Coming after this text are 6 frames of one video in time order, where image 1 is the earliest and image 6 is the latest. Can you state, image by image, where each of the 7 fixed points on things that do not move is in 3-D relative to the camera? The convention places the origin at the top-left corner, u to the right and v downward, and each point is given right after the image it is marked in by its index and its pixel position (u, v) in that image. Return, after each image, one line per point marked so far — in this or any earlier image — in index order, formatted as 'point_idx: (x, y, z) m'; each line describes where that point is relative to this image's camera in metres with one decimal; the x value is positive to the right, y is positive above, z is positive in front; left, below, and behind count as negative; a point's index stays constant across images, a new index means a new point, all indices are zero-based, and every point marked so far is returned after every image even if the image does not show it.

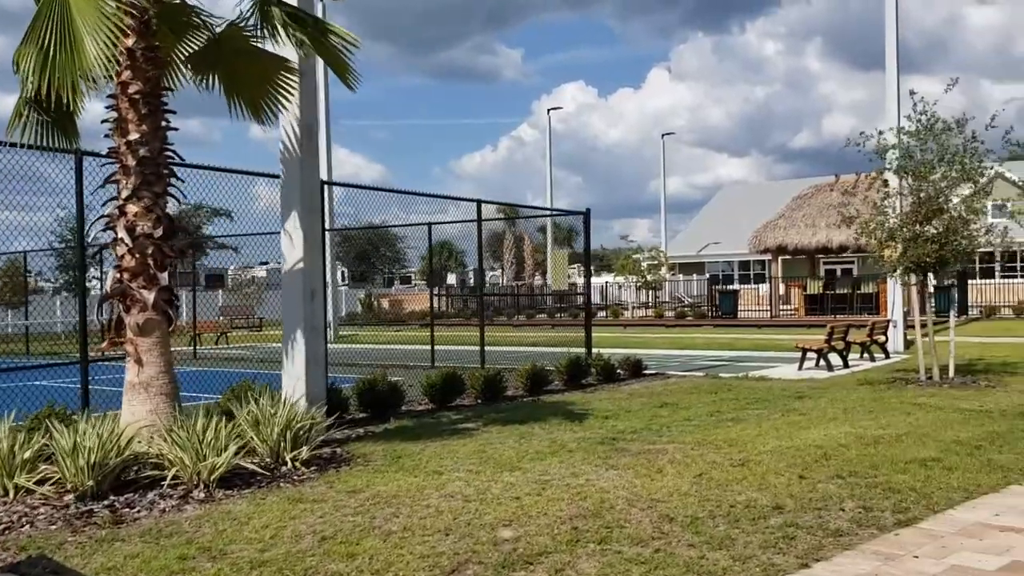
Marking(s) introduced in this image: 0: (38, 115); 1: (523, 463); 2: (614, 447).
0: (-3.9, +1.4, +8.4) m
1: (+0.1, -1.4, +7.8) m
2: (+0.9, -1.4, +8.8) m
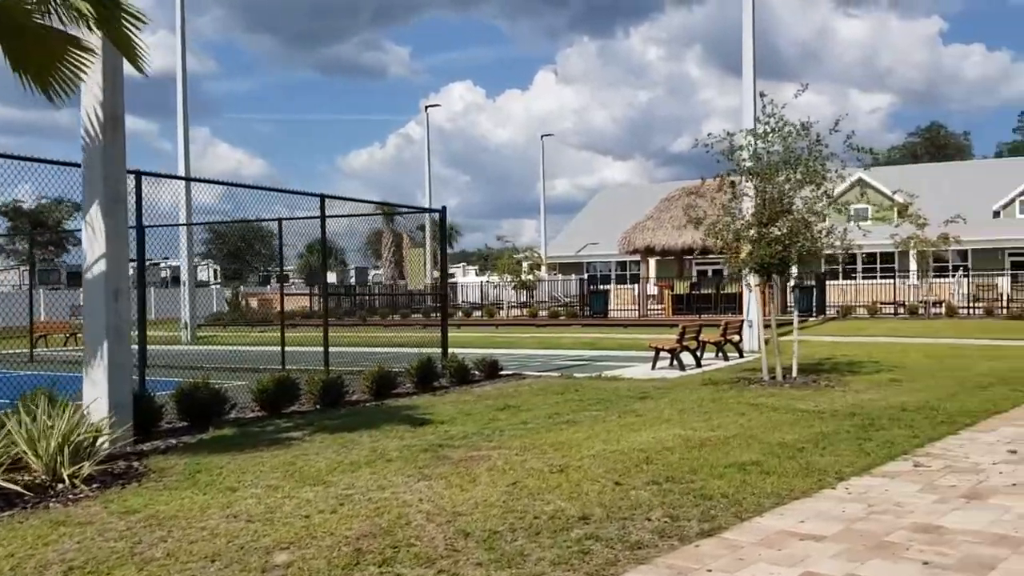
0: (-5.4, +1.4, +7.4) m
1: (-1.3, -1.4, +7.3) m
2: (-0.6, -1.4, +8.4) m
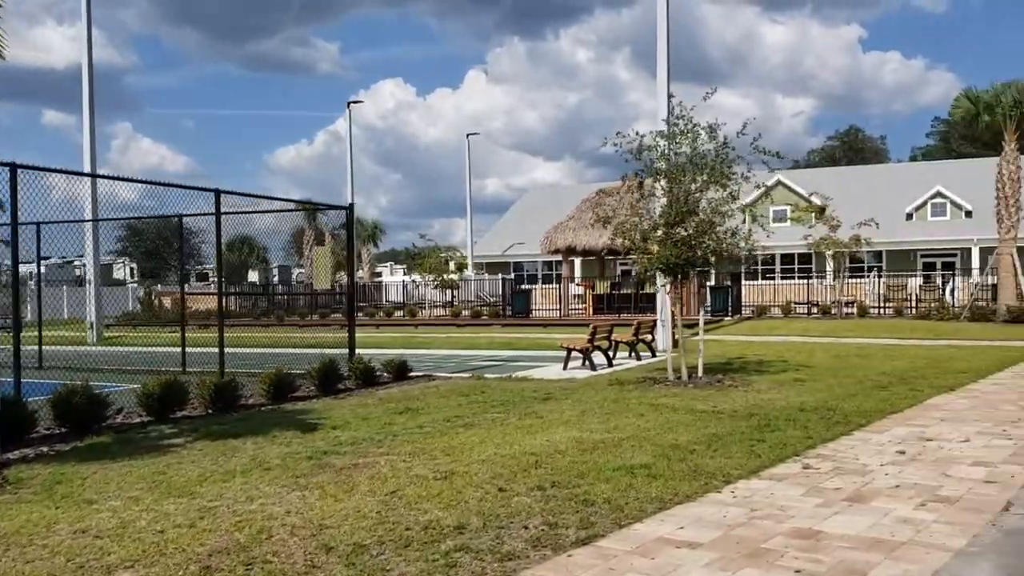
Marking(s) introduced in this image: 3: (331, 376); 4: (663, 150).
0: (-6.2, +1.4, +6.8) m
1: (-2.1, -1.4, +7.0) m
2: (-1.5, -1.4, +8.1) m
3: (-2.5, -1.2, +14.2) m
4: (+2.2, +2.0, +14.9) m
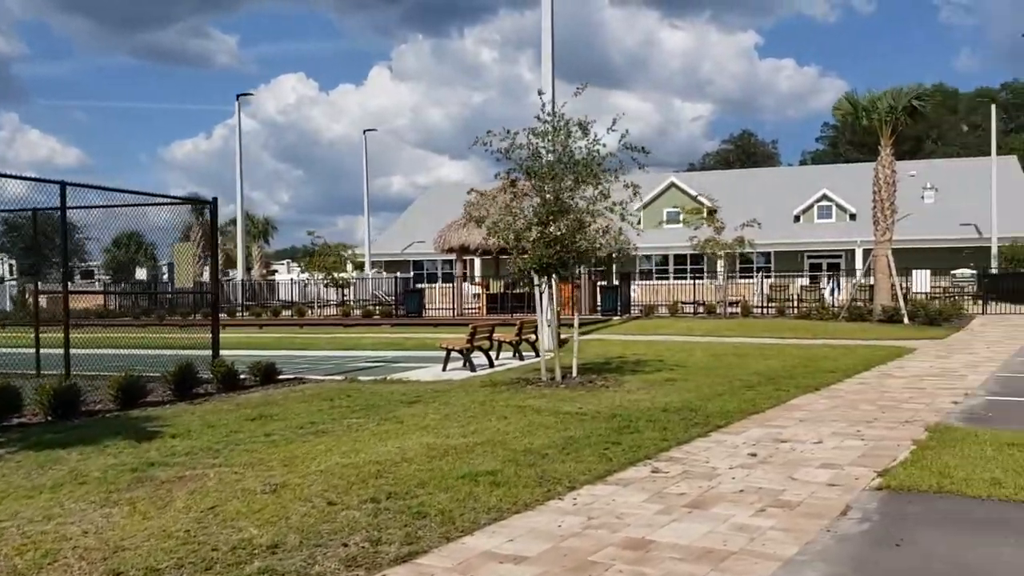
0: (-7.2, +1.5, +5.8) m
1: (-3.2, -1.3, +6.4) m
2: (-2.7, -1.4, +7.5) m
3: (-4.3, -1.2, +13.5) m
4: (+0.4, +2.0, +14.7) m
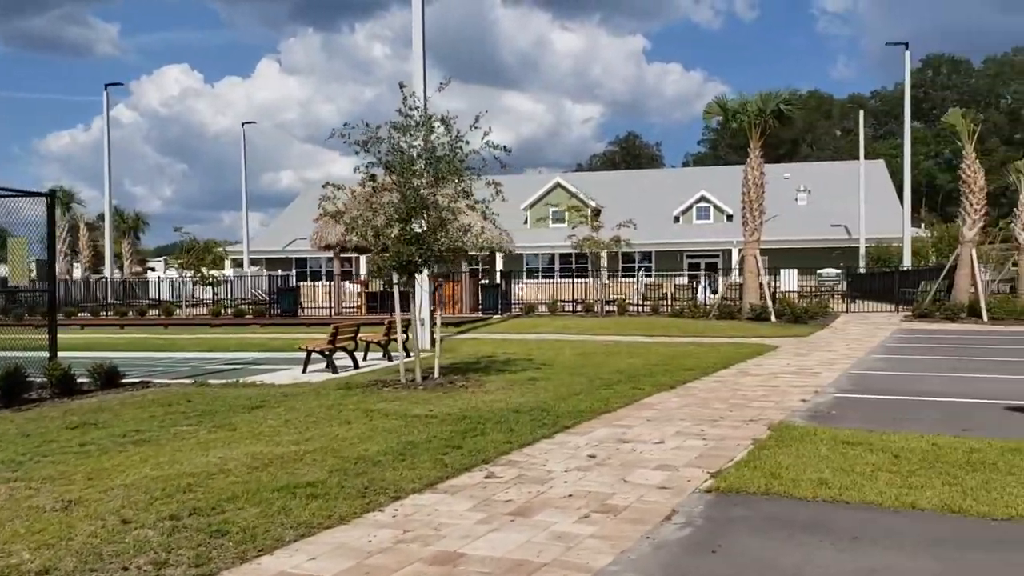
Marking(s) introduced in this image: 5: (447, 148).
0: (-8.2, +1.5, +4.6) m
1: (-4.3, -1.3, +5.7) m
2: (-3.9, -1.4, +6.8) m
3: (-6.2, -1.2, +12.6) m
4: (-1.7, +2.1, +14.3) m
5: (-0.9, +2.0, +14.3) m
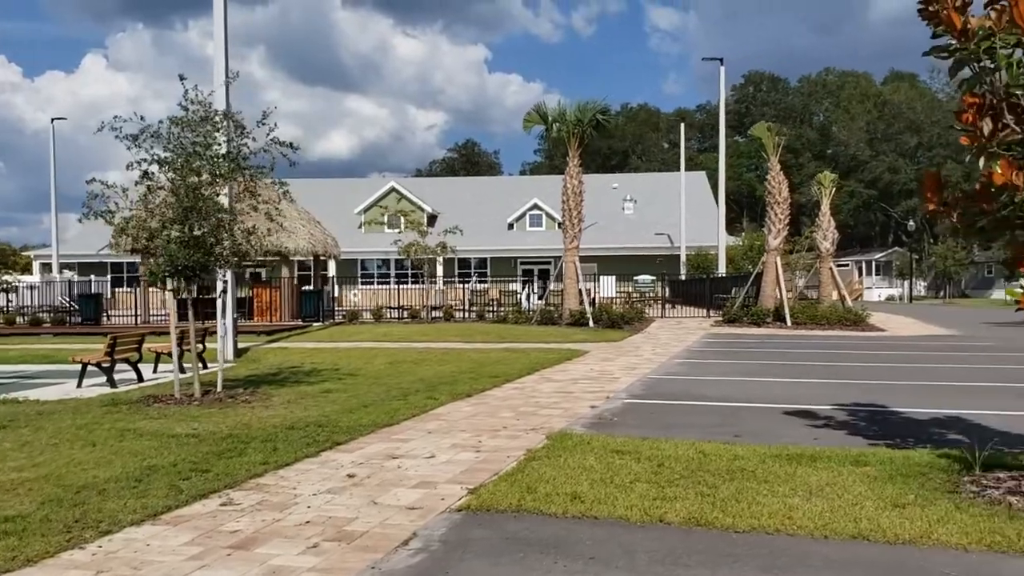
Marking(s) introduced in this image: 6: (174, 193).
0: (-9.4, +1.4, +2.8) m
1: (-5.7, -1.4, +4.4) m
2: (-5.5, -1.4, +5.7) m
3: (-8.7, -1.3, +11.0) m
4: (-4.5, +2.0, +13.5) m
5: (-3.7, +1.9, +13.5) m
6: (-4.4, +1.2, +13.4) m
